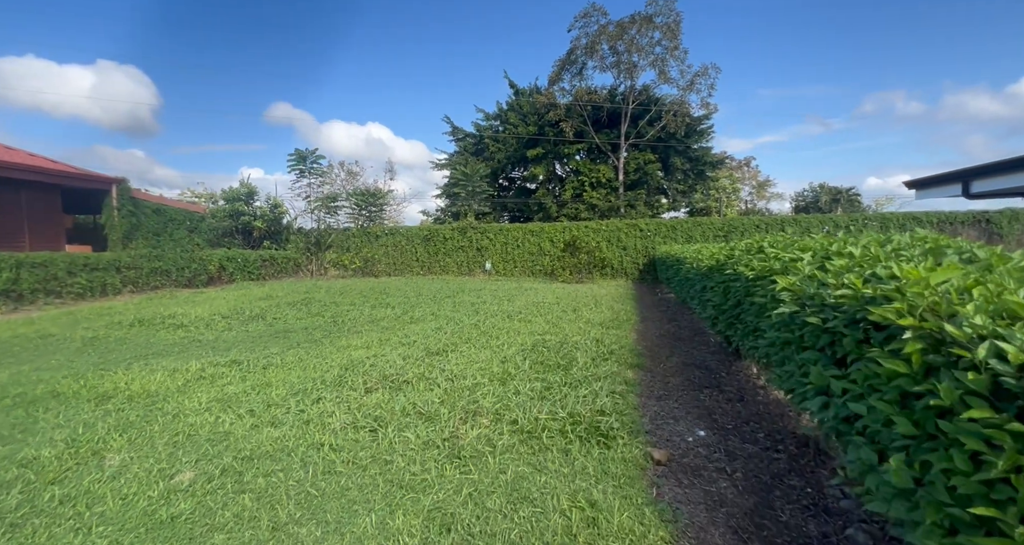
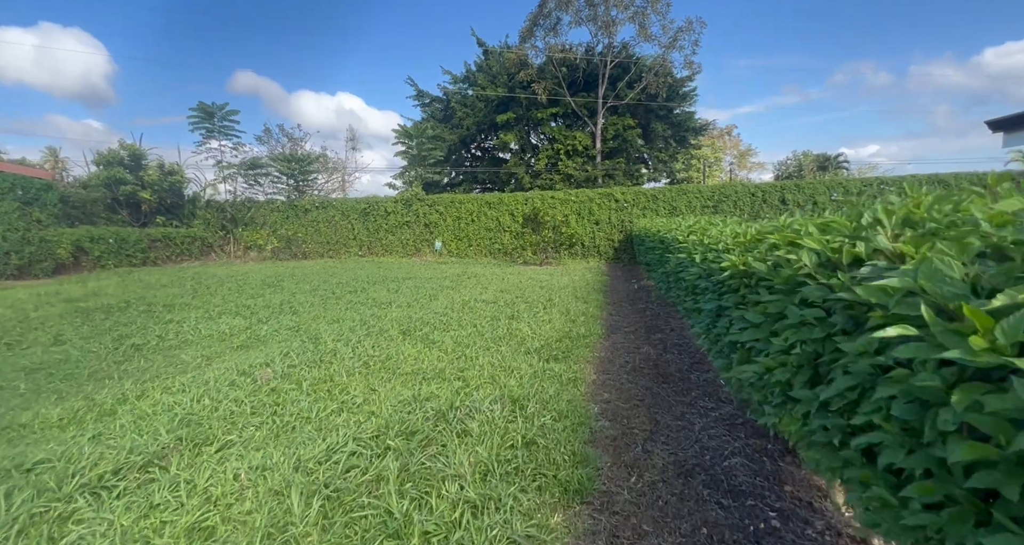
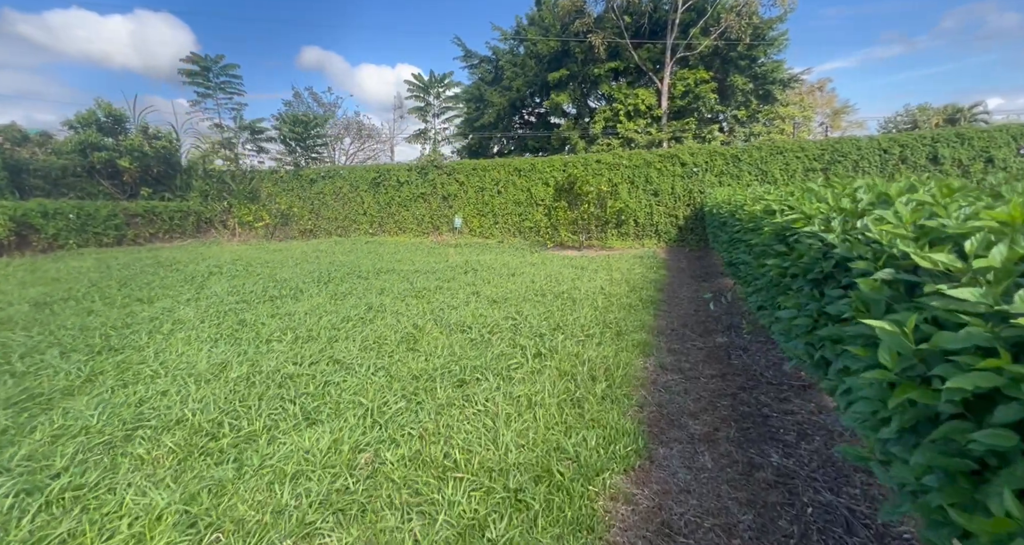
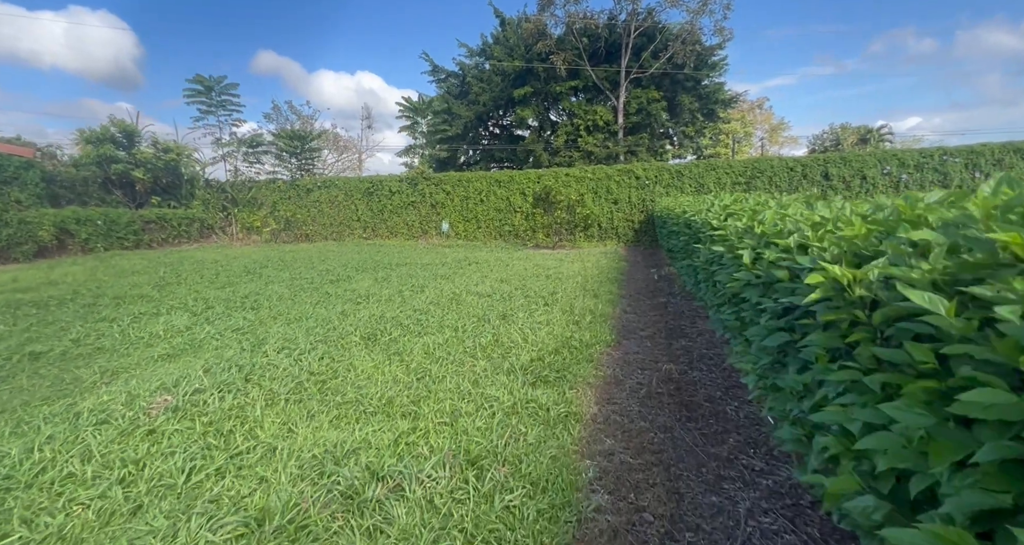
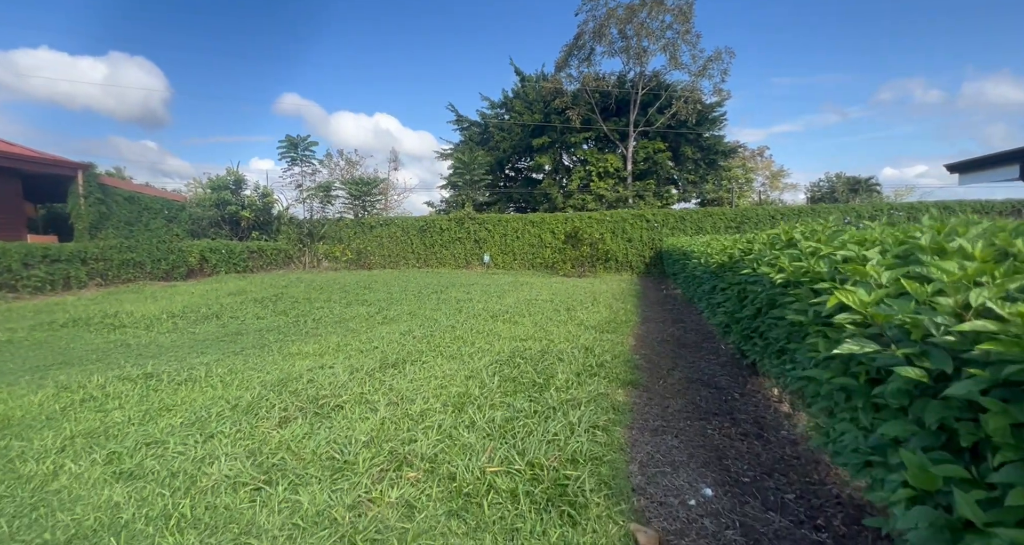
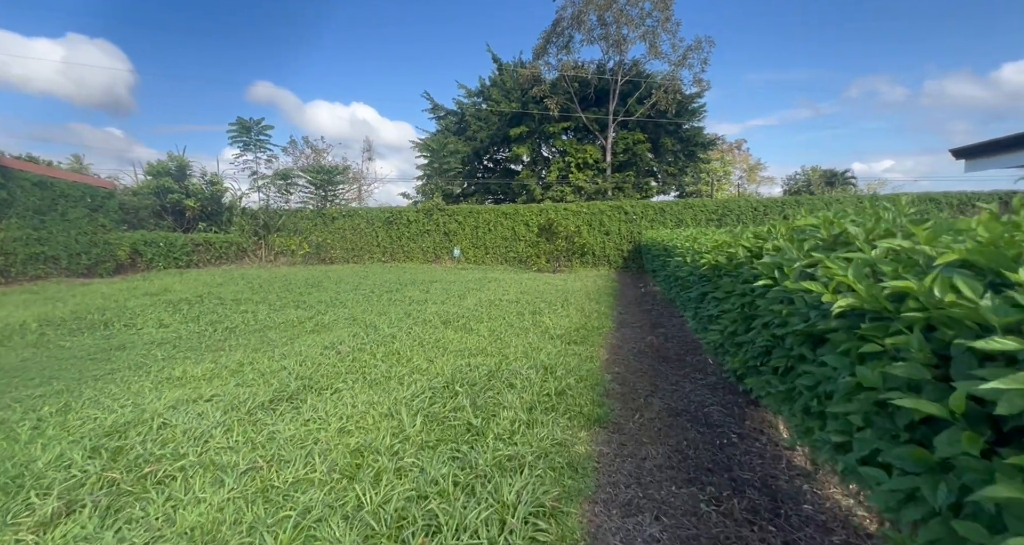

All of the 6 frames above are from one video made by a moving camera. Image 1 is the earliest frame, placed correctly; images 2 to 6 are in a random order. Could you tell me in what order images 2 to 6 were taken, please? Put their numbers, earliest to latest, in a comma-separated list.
5, 6, 2, 4, 3
